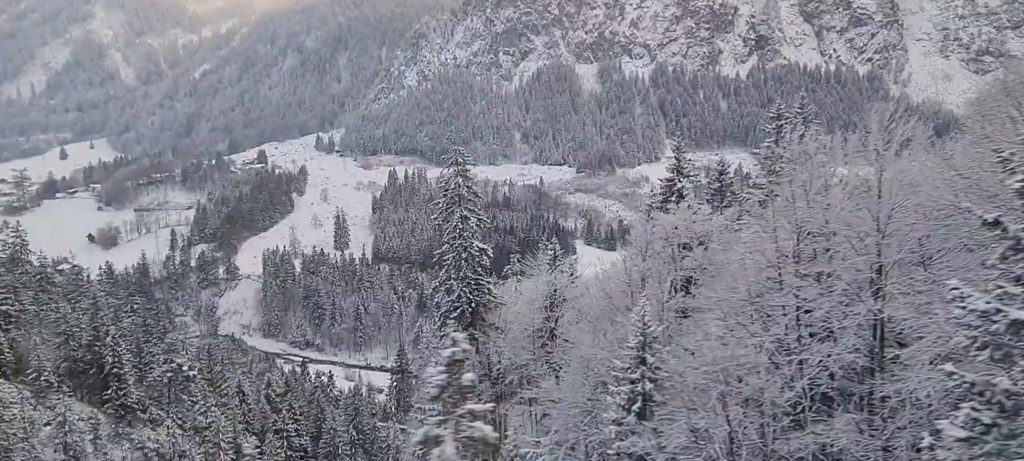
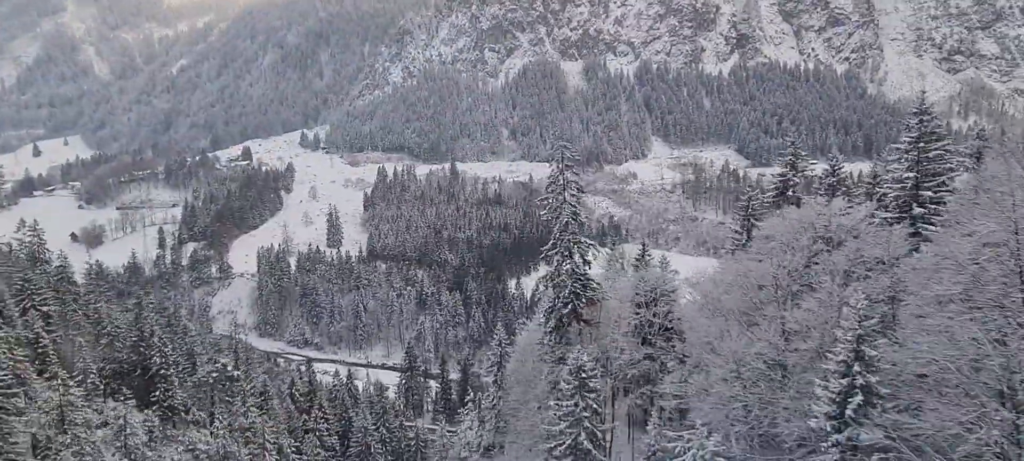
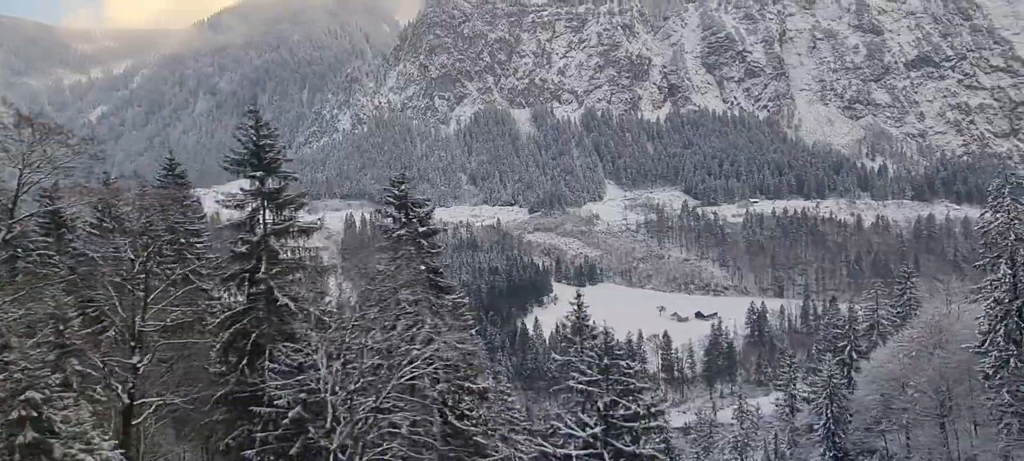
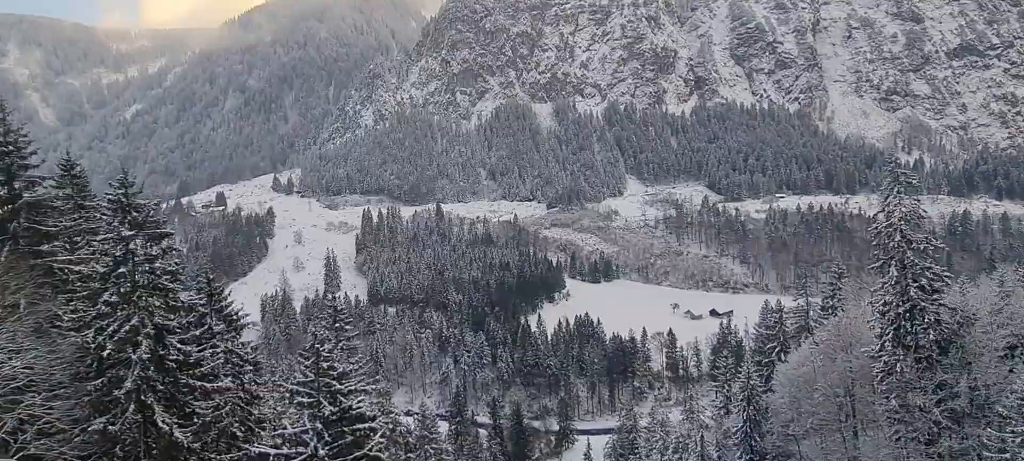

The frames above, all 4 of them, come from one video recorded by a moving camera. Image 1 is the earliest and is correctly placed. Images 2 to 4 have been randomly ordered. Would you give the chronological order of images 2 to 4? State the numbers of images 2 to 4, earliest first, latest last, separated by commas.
2, 4, 3
